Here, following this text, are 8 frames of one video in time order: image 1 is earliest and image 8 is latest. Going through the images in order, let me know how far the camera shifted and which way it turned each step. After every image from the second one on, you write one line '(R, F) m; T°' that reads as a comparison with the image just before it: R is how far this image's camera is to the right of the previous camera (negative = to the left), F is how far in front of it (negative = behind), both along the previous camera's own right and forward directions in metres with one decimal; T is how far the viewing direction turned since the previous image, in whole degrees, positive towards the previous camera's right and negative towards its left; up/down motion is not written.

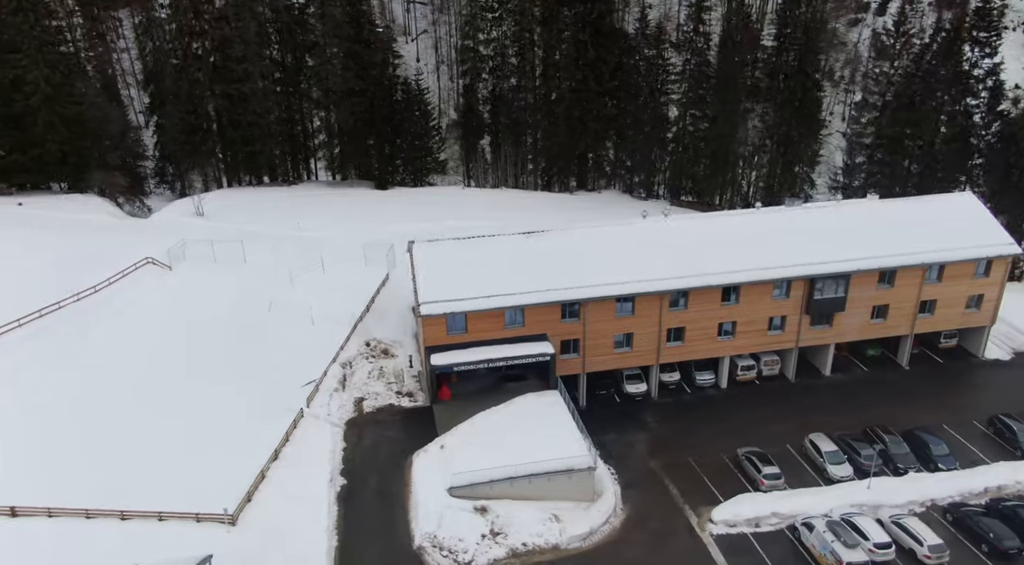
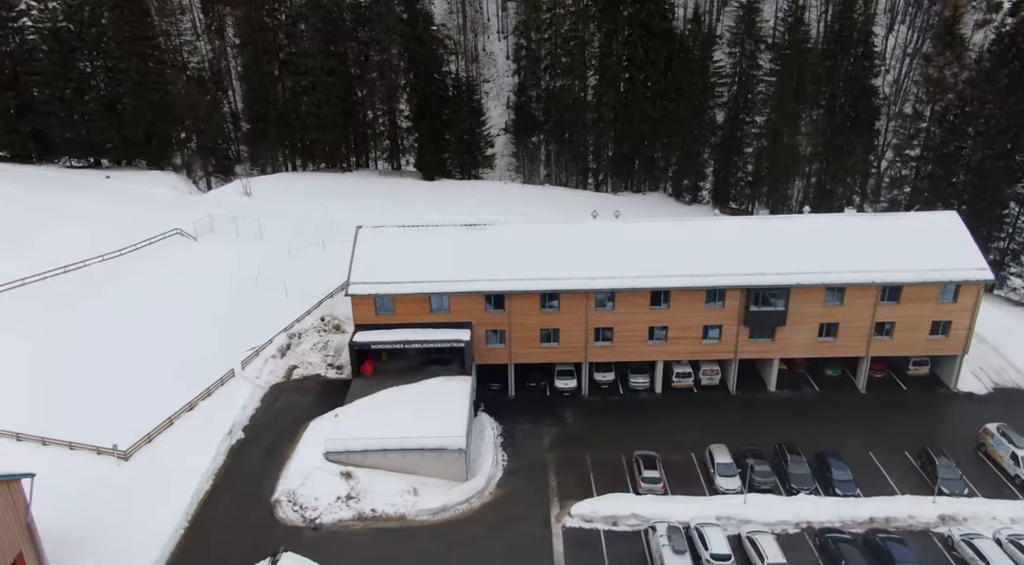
(+9.4, -0.6) m; -10°
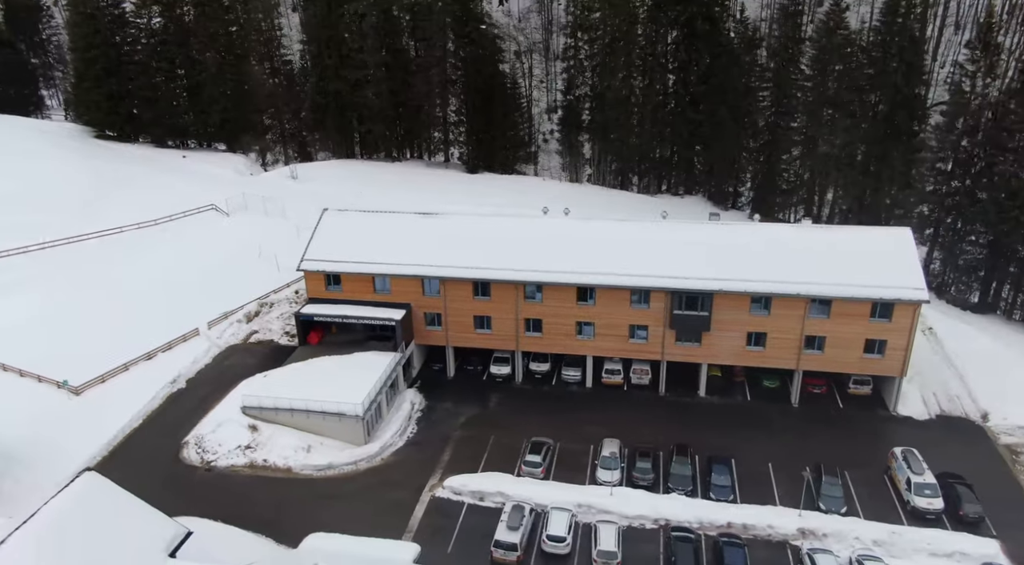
(+9.1, -1.1) m; -9°
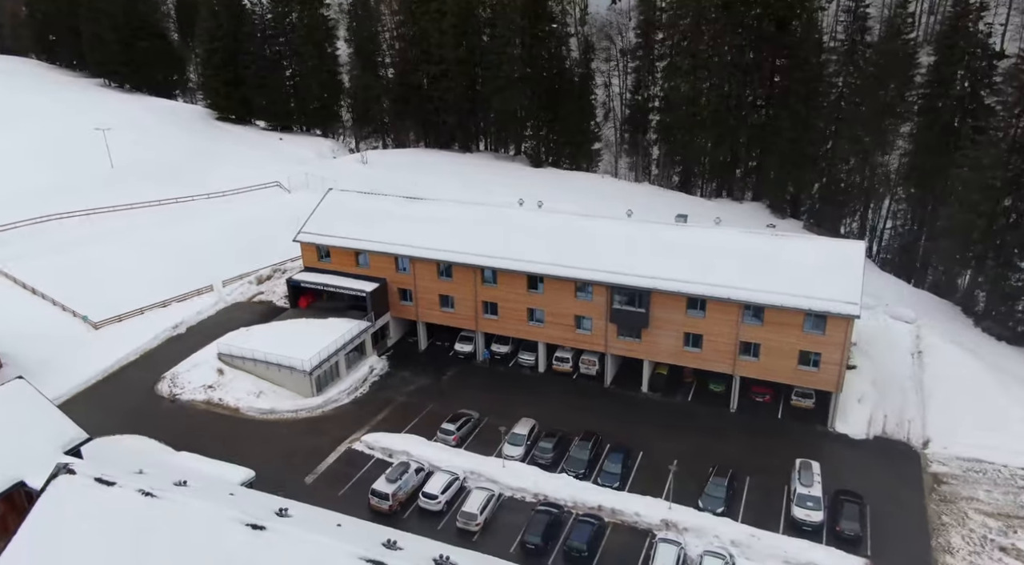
(+9.5, -1.5) m; -11°
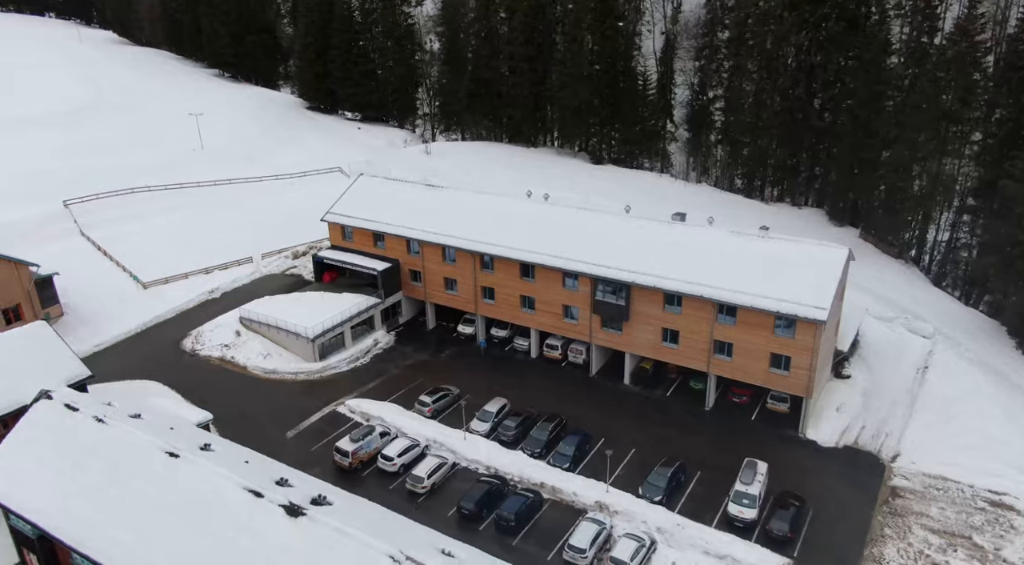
(+6.1, -1.3) m; -8°
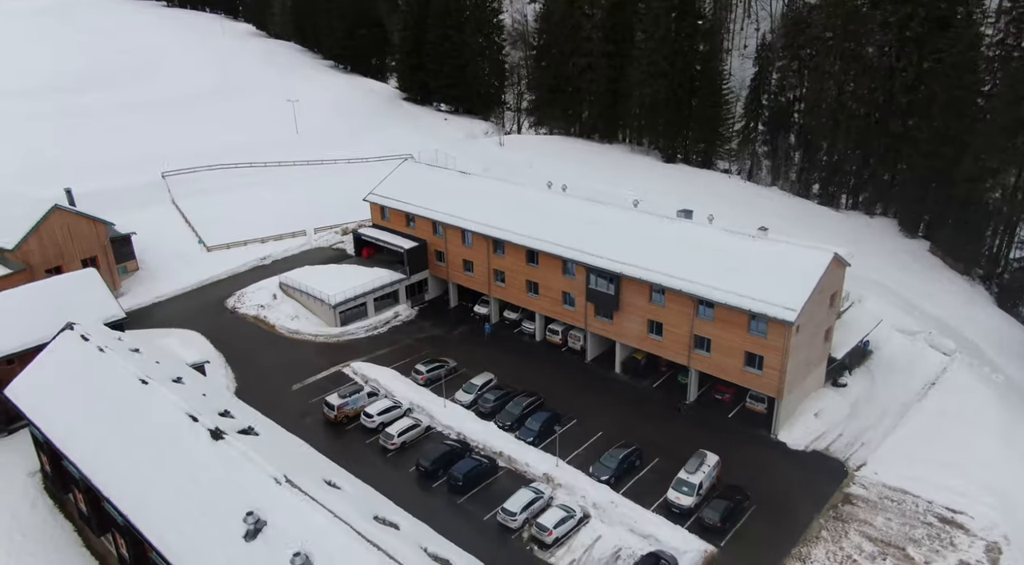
(+6.3, -1.5) m; -9°
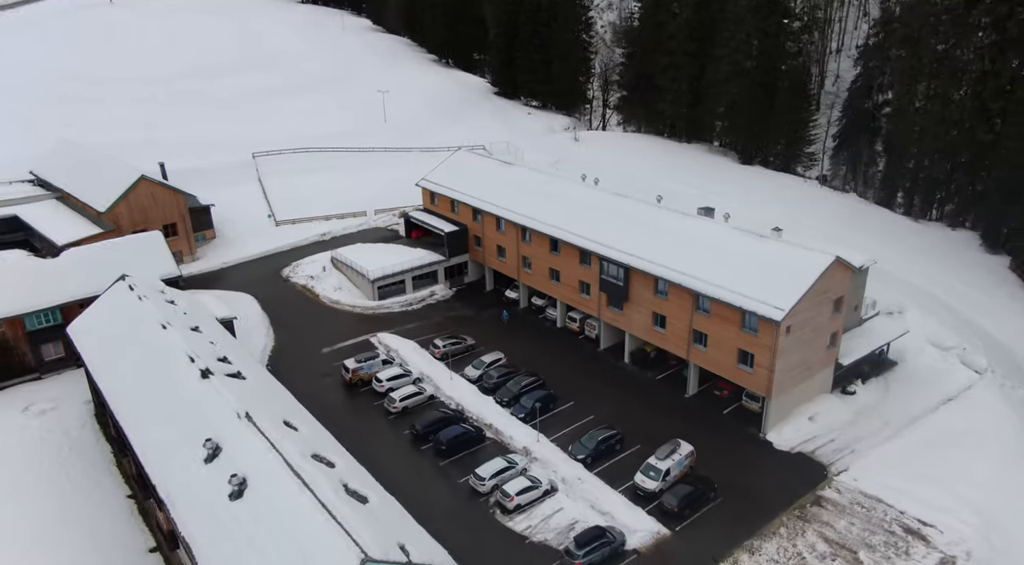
(+5.2, -1.5) m; -9°
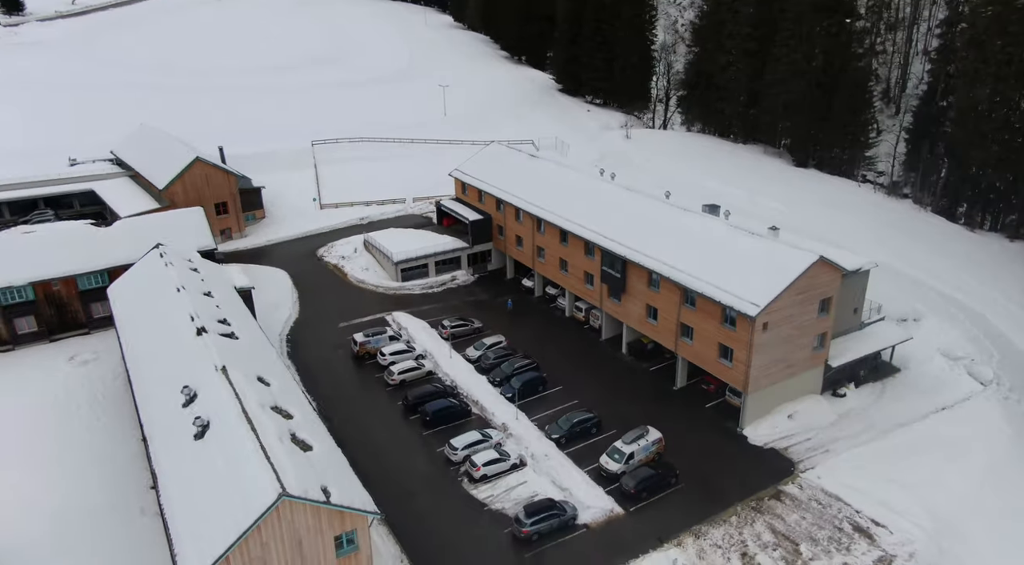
(+4.5, -1.4) m; -7°
